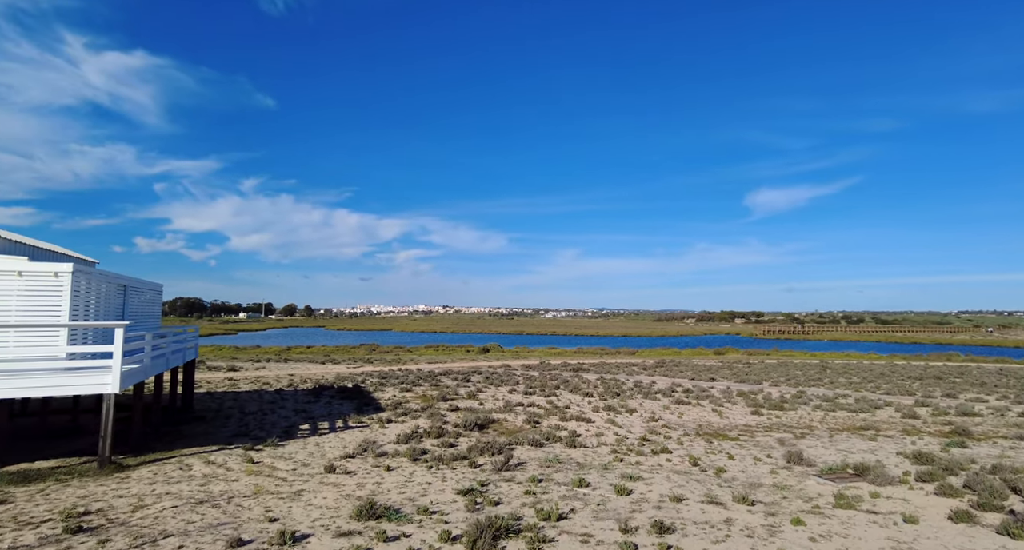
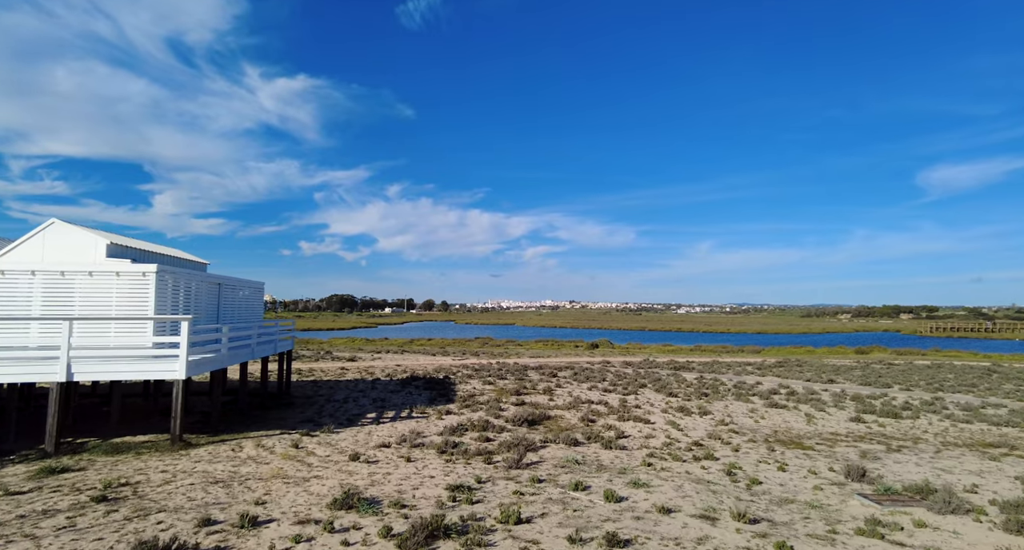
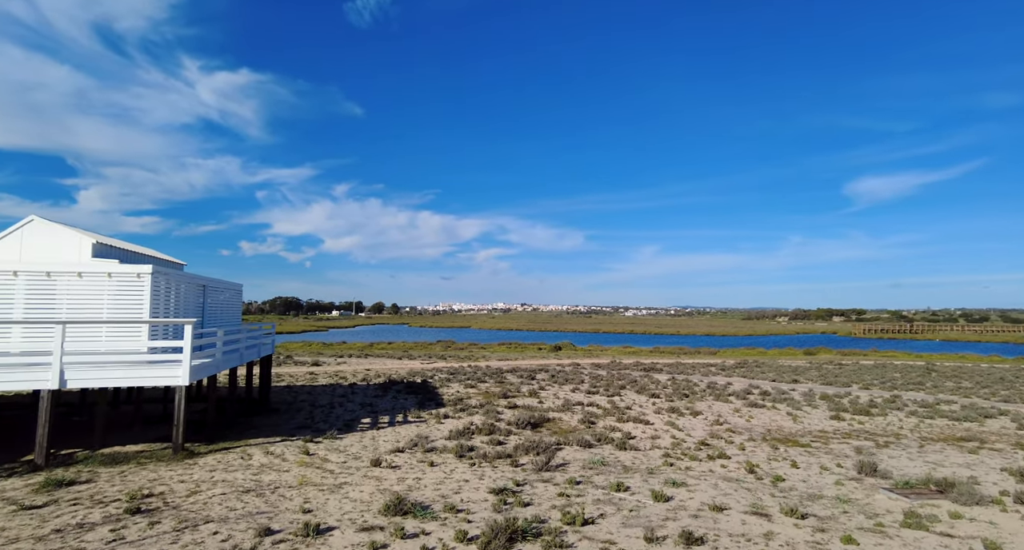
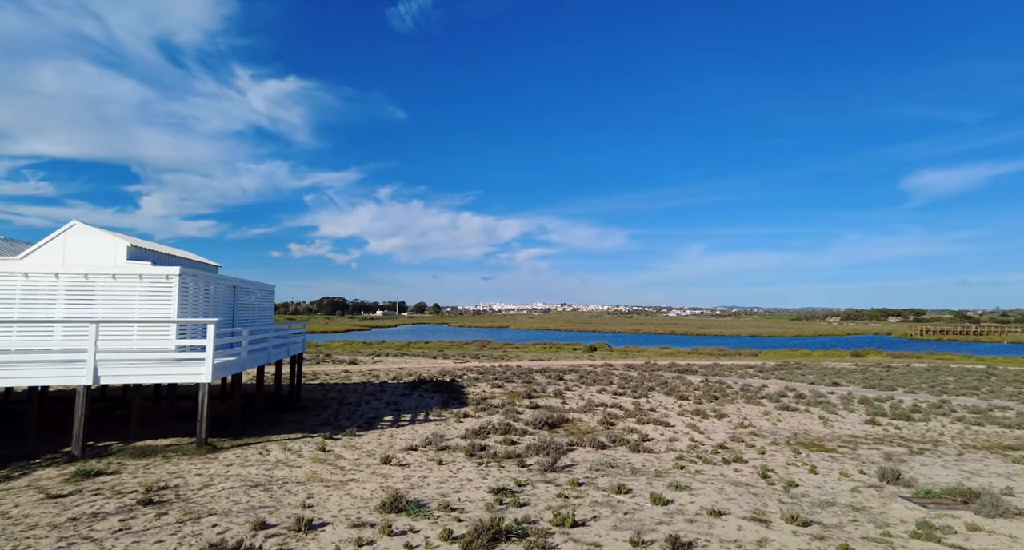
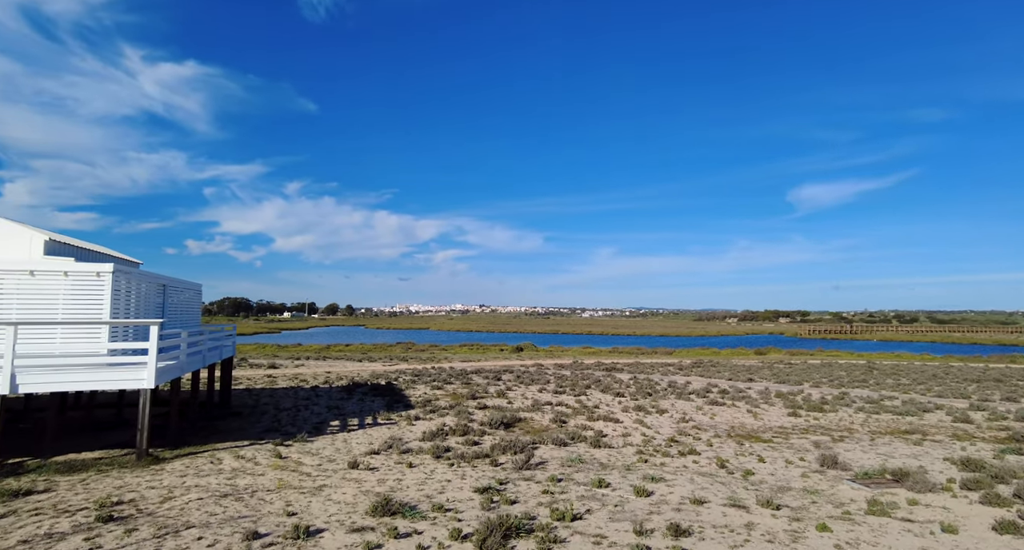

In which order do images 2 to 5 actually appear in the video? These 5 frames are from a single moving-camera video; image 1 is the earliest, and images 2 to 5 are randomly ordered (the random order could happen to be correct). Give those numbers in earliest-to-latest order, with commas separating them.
5, 3, 4, 2
